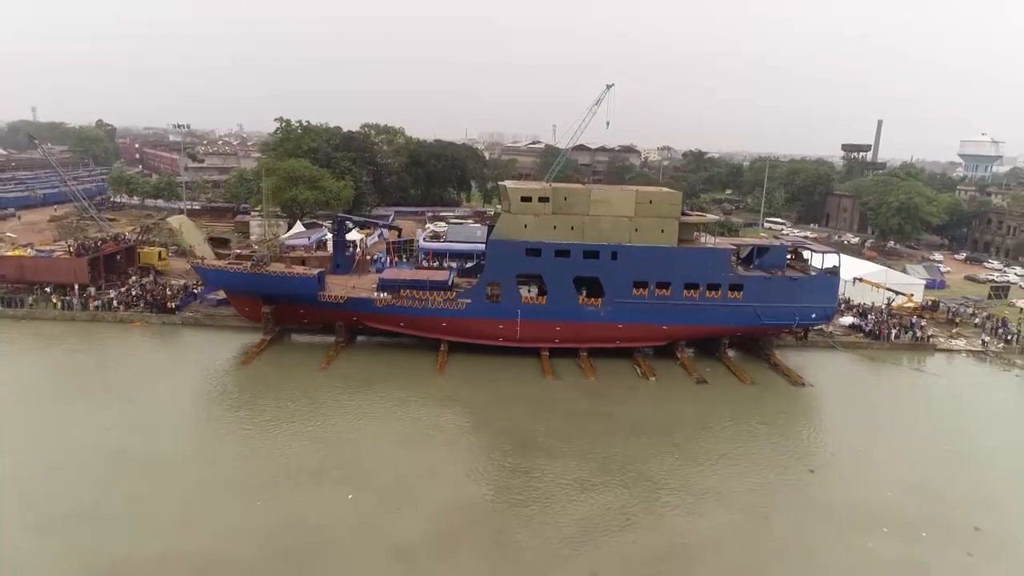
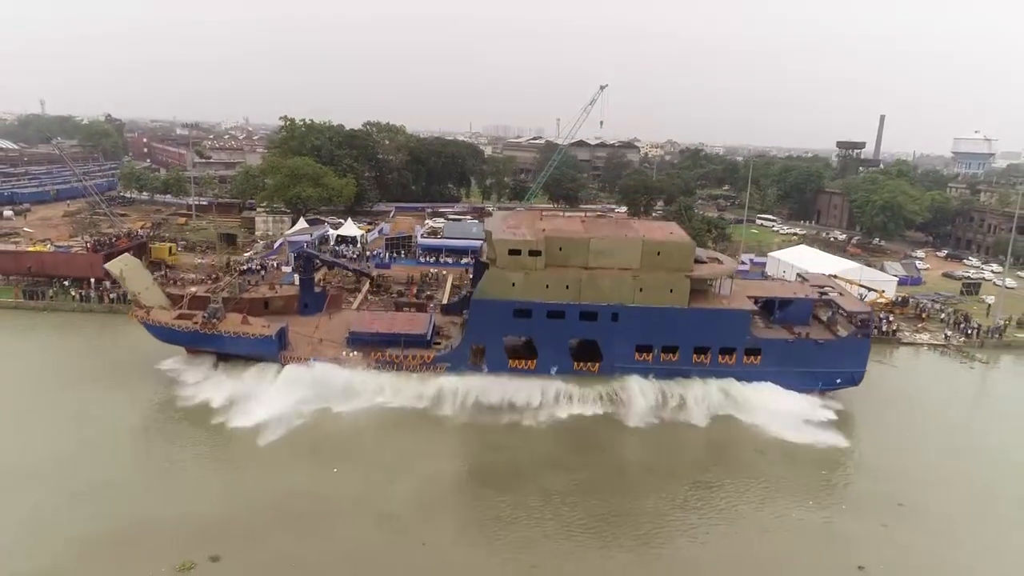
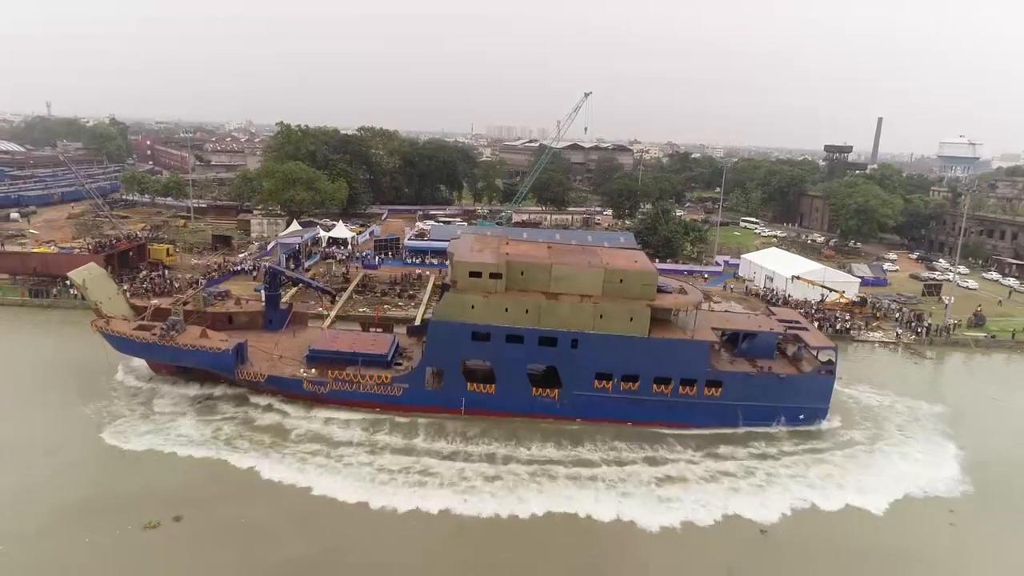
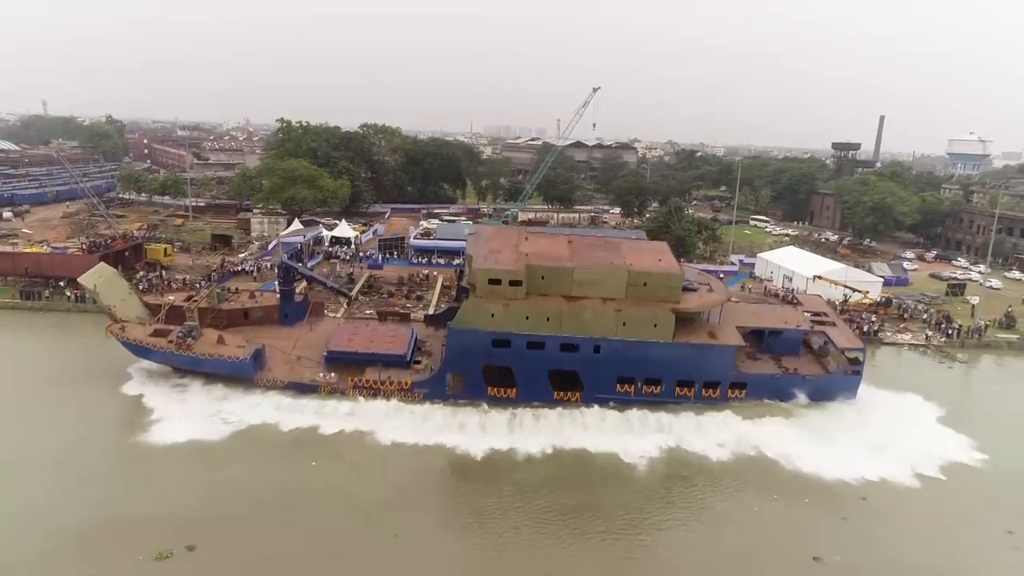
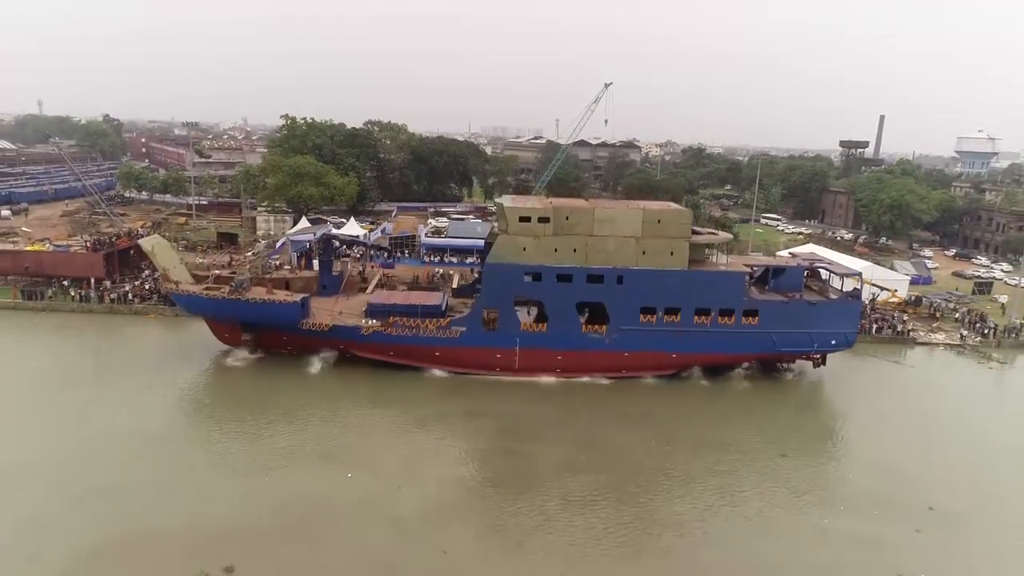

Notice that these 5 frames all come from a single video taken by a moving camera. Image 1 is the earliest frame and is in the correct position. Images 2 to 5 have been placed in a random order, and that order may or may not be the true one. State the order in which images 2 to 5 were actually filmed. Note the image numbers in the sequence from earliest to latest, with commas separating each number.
5, 2, 4, 3
